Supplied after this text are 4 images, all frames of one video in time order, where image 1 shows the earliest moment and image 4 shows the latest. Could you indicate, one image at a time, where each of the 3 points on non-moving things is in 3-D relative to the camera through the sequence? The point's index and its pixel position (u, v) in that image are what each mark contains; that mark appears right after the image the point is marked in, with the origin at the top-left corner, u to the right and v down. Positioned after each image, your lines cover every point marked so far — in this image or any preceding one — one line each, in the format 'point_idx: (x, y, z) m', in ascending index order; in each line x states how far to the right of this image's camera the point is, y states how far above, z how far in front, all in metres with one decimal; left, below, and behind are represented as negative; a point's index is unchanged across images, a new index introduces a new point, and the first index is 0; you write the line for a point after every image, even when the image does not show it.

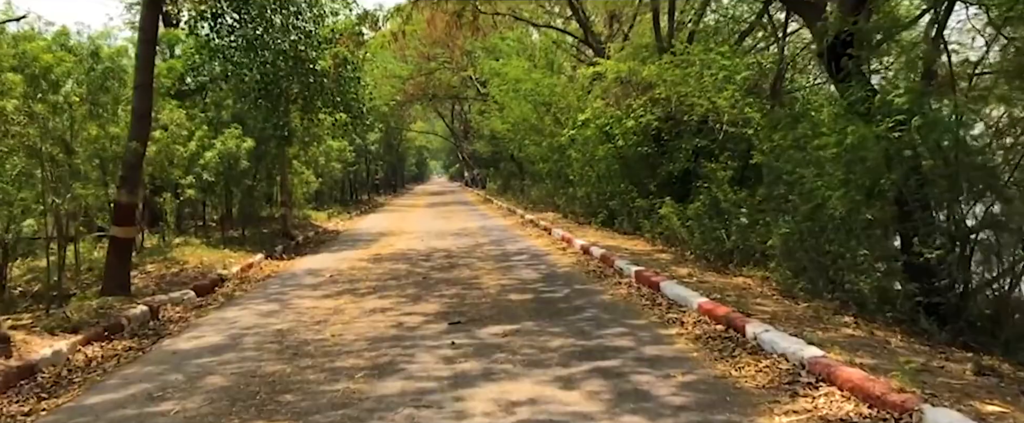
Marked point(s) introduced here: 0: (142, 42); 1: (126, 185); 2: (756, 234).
0: (-4.3, +2.0, +9.8) m
1: (-4.4, +0.3, +9.7) m
2: (+3.0, -0.3, +10.5) m
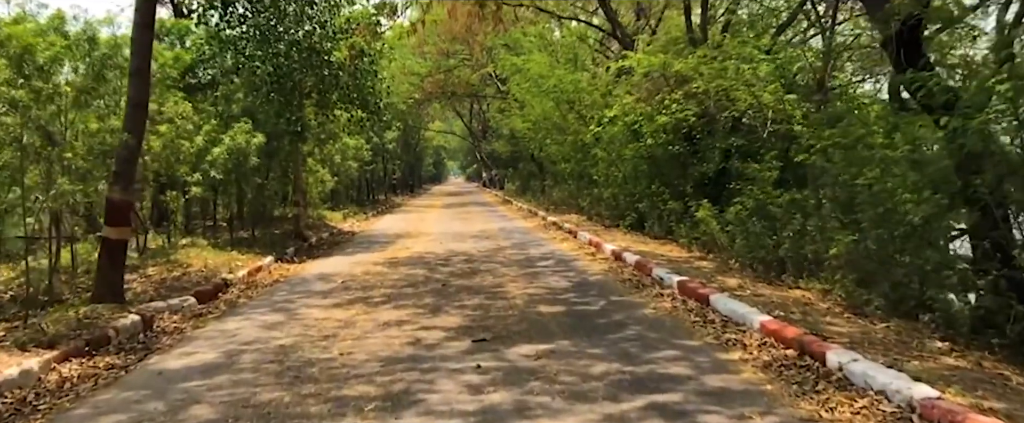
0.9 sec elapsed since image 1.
0: (-4.0, +2.0, +9.0) m
1: (-4.1, +0.3, +8.9) m
2: (+3.4, -0.3, +9.6) m
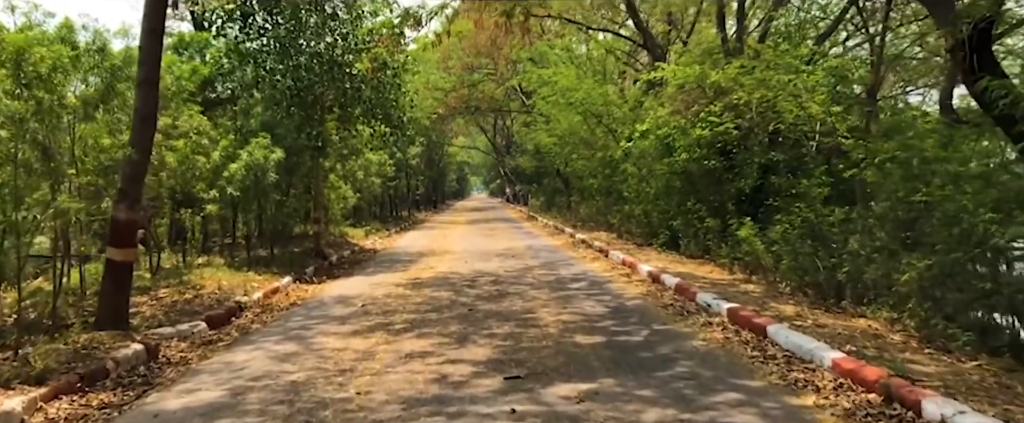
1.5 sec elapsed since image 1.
0: (-3.6, +1.8, +8.4) m
1: (-3.8, +0.1, +8.3) m
2: (+3.7, -0.5, +8.8) m
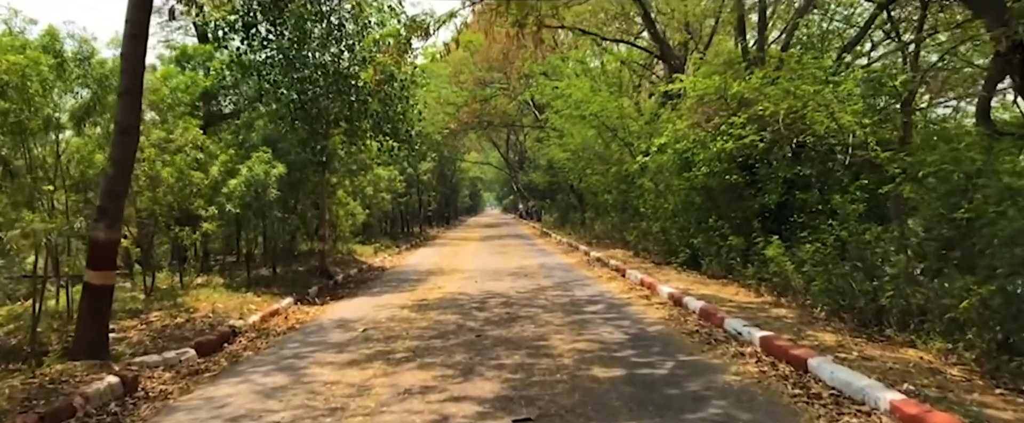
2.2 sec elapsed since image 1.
0: (-3.5, +1.6, +7.8) m
1: (-3.7, -0.1, +7.7) m
2: (+3.8, -0.7, +8.0) m
